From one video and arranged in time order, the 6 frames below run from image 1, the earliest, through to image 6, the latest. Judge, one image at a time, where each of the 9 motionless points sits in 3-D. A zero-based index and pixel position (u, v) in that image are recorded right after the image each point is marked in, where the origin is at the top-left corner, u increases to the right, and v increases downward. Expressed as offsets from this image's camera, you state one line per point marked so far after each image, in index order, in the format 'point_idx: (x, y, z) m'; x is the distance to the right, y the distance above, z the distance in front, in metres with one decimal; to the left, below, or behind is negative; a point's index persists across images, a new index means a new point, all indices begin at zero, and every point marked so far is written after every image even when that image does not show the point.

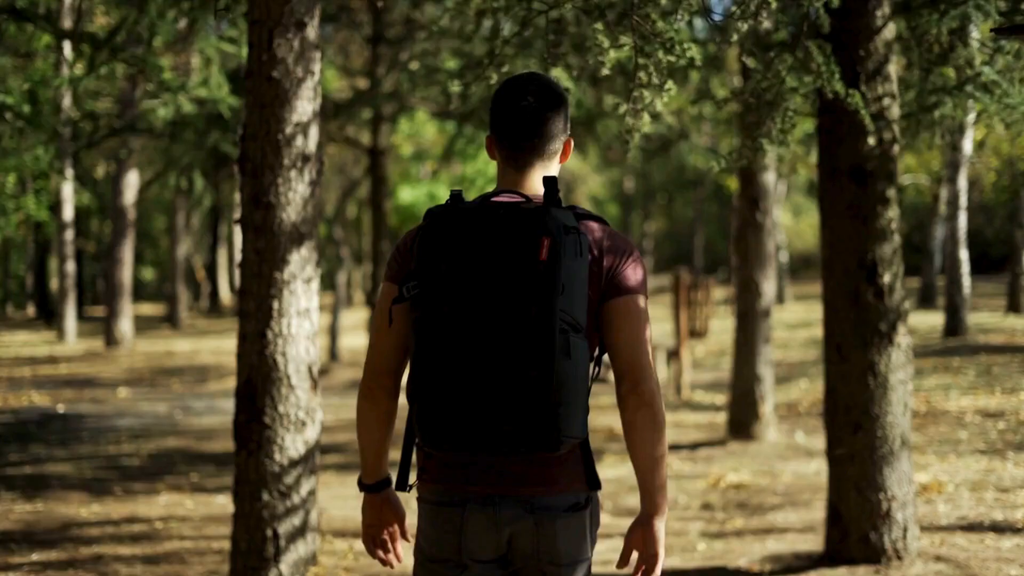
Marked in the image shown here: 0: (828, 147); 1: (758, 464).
0: (+1.7, +0.8, +6.0) m
1: (+2.1, -1.5, +9.6) m
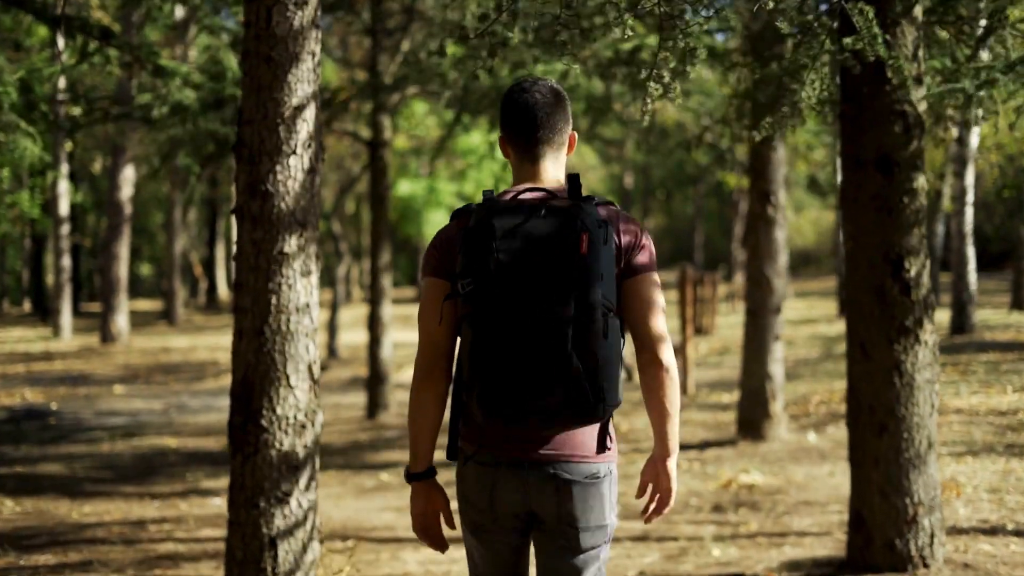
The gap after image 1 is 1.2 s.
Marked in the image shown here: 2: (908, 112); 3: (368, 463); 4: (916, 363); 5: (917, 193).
0: (+1.8, +0.8, +5.7) m
1: (+2.2, -1.5, +9.4) m
2: (+2.0, +0.9, +5.7) m
3: (-1.3, -1.7, +10.4) m
4: (+2.1, -0.4, +5.6) m
5: (+2.1, +0.5, +5.6) m
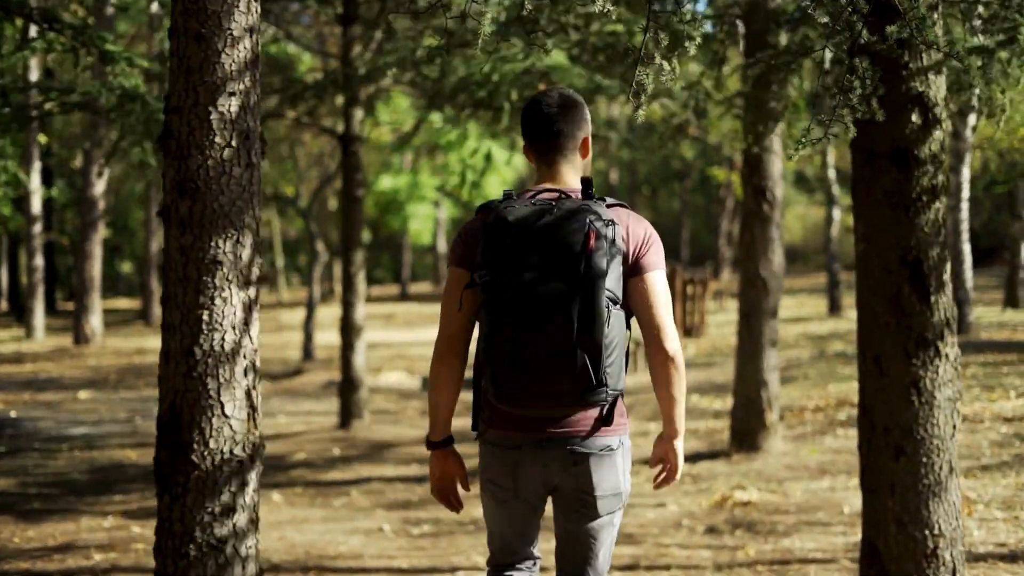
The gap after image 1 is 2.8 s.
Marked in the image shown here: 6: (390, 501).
0: (+1.6, +0.7, +5.2) m
1: (+2.0, -1.5, +8.8) m
2: (+1.9, +0.9, +5.1) m
3: (-1.5, -1.7, +9.8) m
4: (+1.9, -0.4, +5.1) m
5: (+1.9, +0.4, +5.1) m
6: (-1.0, -1.7, +8.8) m
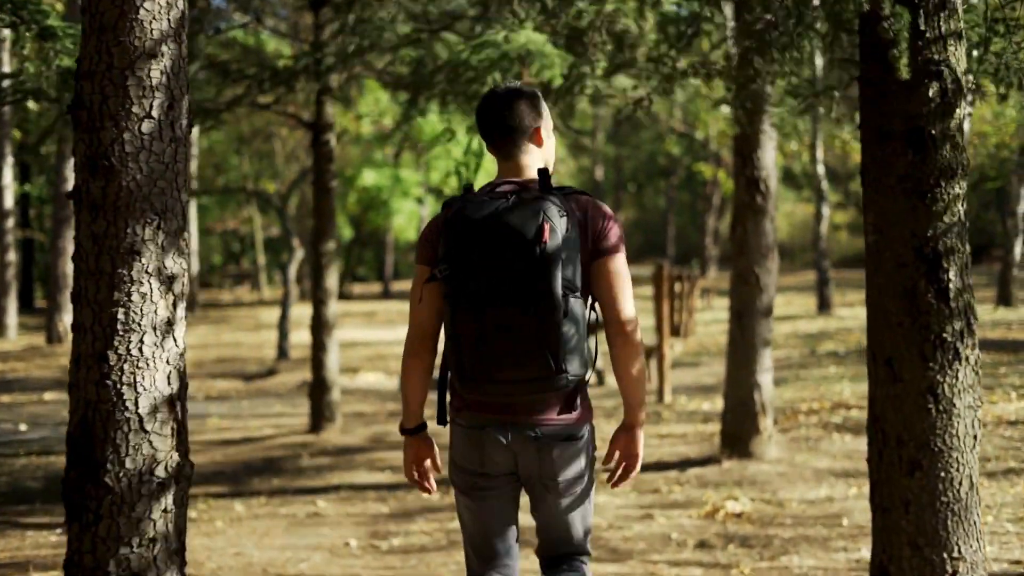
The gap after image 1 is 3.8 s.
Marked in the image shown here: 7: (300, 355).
0: (+1.5, +0.8, +4.6) m
1: (+1.8, -1.5, +8.3) m
2: (+1.8, +0.9, +4.6) m
3: (-1.7, -1.7, +9.2) m
4: (+1.8, -0.4, +4.5) m
5: (+1.8, +0.5, +4.5) m
6: (-1.1, -1.7, +8.2) m
7: (-3.8, -1.2, +19.9) m
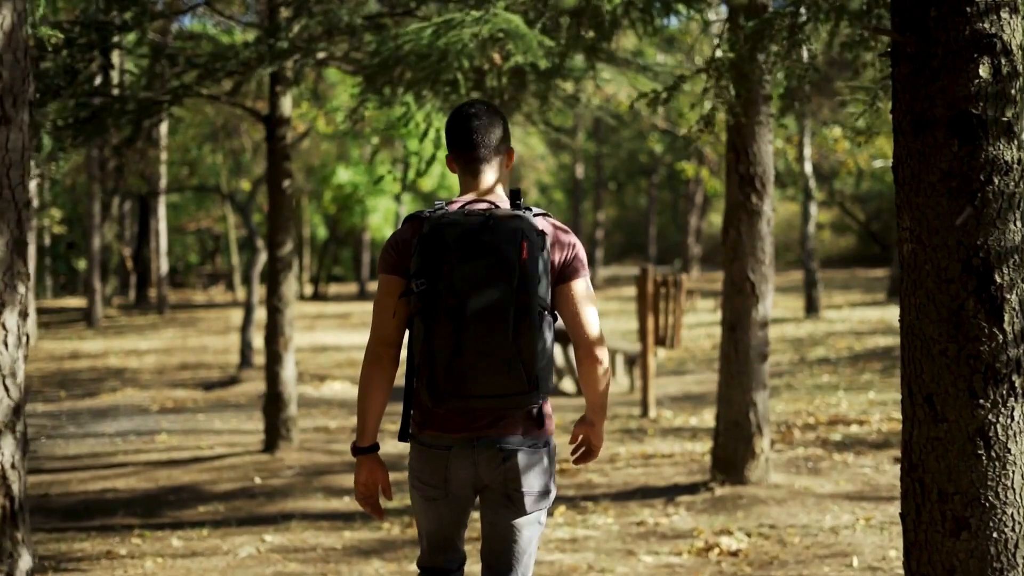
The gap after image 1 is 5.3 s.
0: (+1.4, +0.7, +3.8) m
1: (+1.6, -1.5, +7.4) m
2: (+1.6, +0.8, +3.7) m
3: (-1.9, -1.7, +8.3) m
4: (+1.7, -0.5, +3.7) m
5: (+1.7, +0.4, +3.7) m
6: (-1.3, -1.7, +7.4) m
7: (-4.2, -1.2, +18.9) m
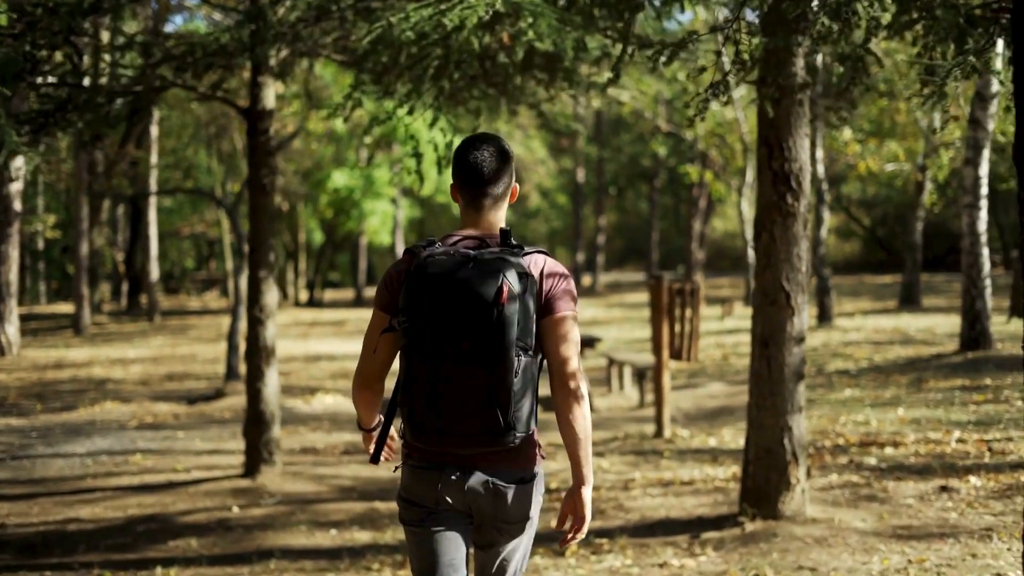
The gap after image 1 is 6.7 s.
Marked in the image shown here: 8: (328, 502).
0: (+1.4, +0.6, +2.9) m
1: (+1.7, -1.6, +6.6) m
2: (+1.7, +0.8, +2.9) m
3: (-1.9, -1.8, +7.4) m
4: (+1.7, -0.5, +2.8) m
5: (+1.7, +0.3, +2.9) m
6: (-1.3, -1.8, +6.5) m
7: (-4.2, -1.4, +18.1) m
8: (-1.5, -1.7, +8.8) m
